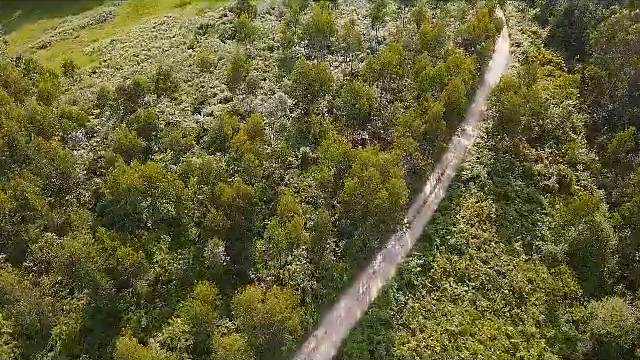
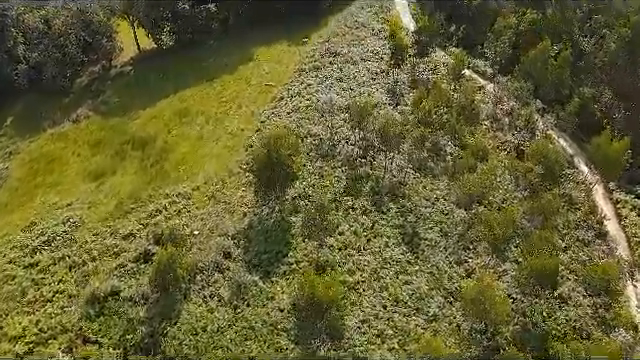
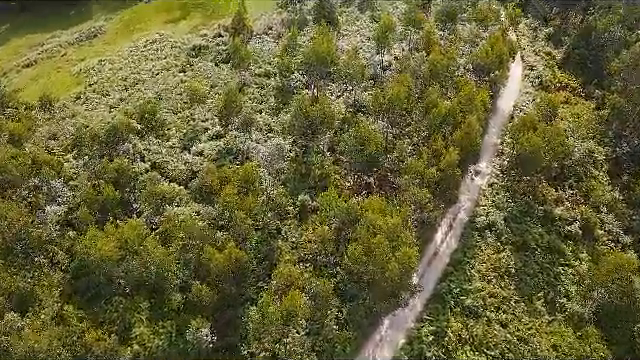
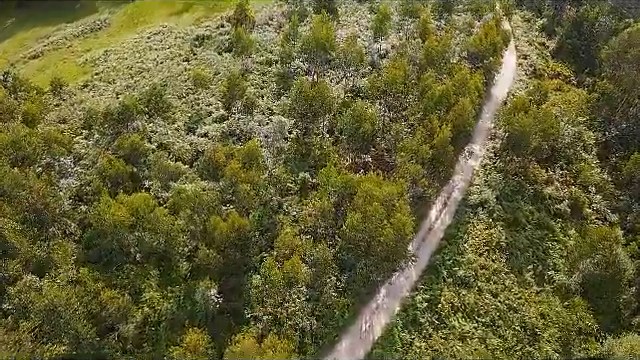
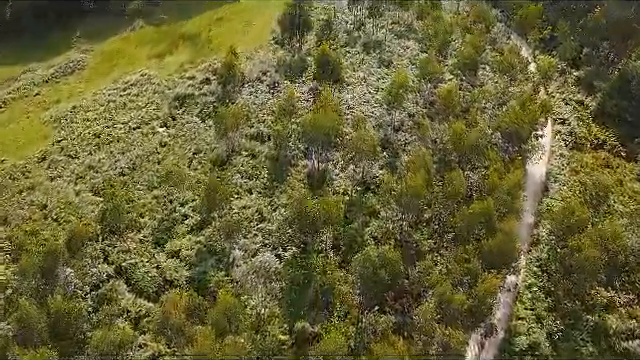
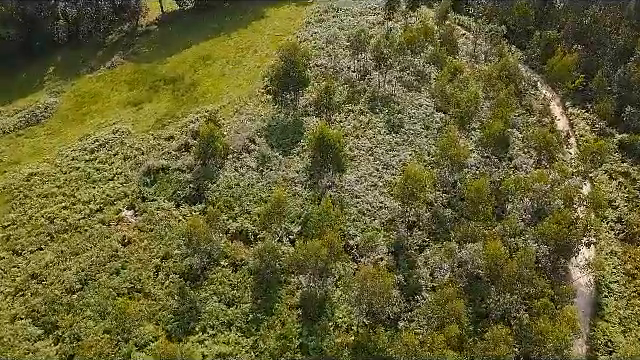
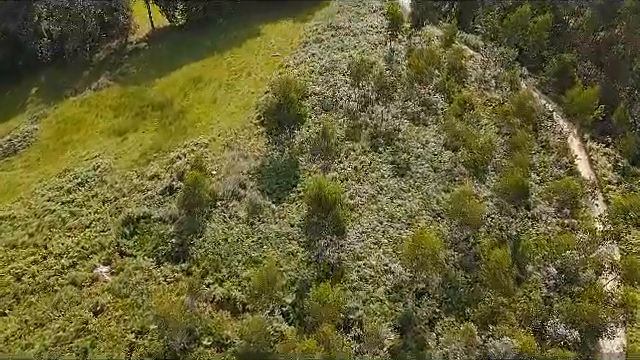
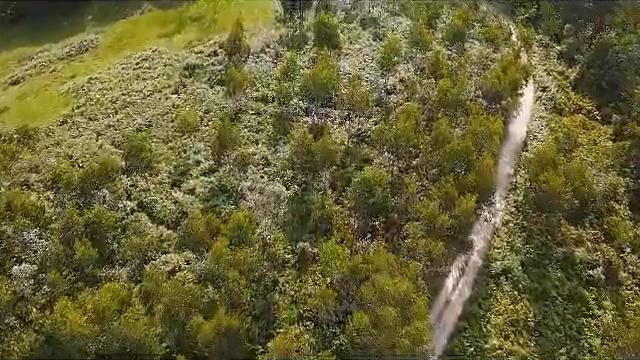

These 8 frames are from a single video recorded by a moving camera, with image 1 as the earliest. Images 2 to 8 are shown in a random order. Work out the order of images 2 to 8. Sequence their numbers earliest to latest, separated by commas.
4, 3, 8, 5, 6, 7, 2
